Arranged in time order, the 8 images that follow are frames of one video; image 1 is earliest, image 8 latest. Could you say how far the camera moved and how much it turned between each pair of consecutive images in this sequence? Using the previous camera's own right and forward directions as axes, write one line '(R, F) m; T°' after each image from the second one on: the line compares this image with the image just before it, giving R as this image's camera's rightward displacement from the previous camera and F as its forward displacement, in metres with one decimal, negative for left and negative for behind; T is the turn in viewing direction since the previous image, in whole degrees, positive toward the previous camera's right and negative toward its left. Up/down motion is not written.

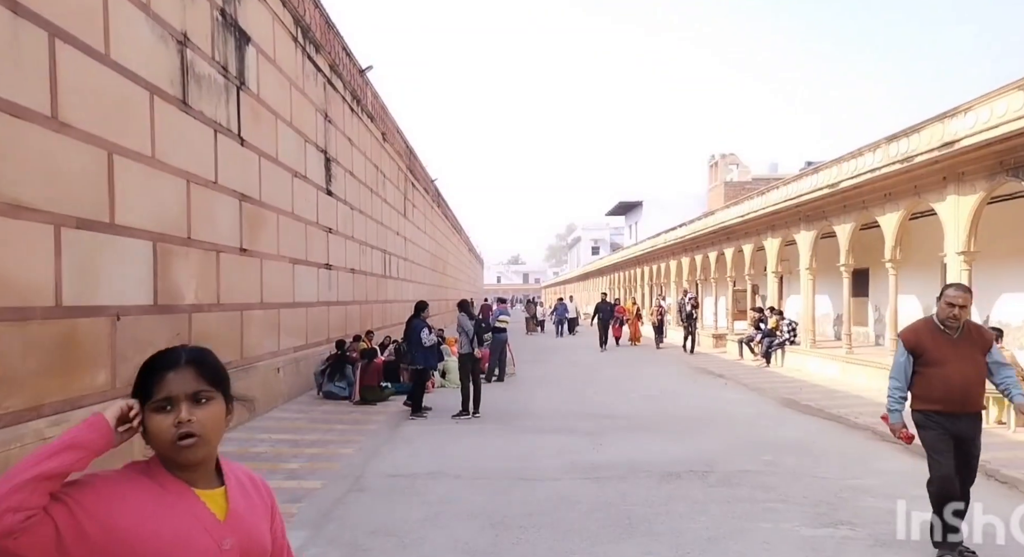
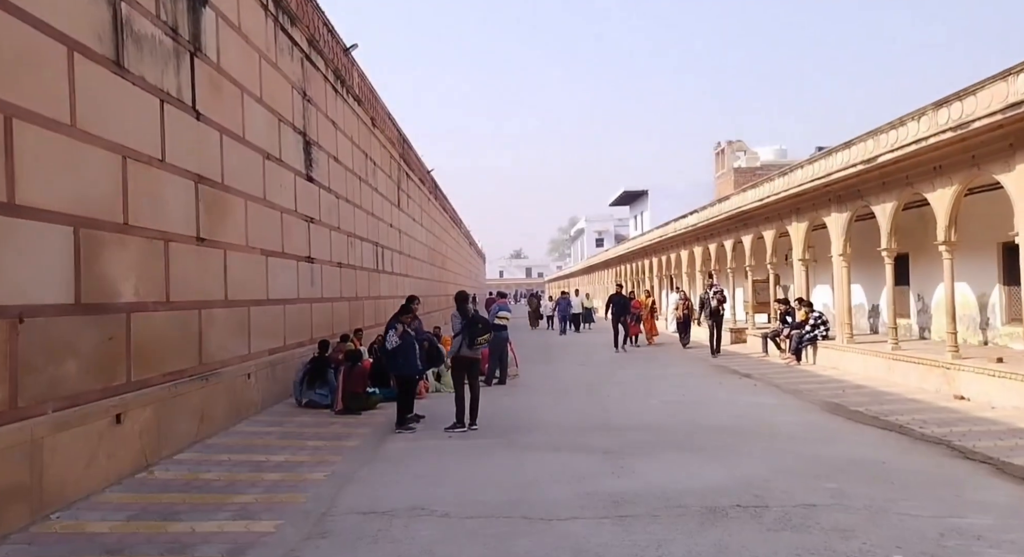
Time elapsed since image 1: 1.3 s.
(0.0, +1.2) m; 0°
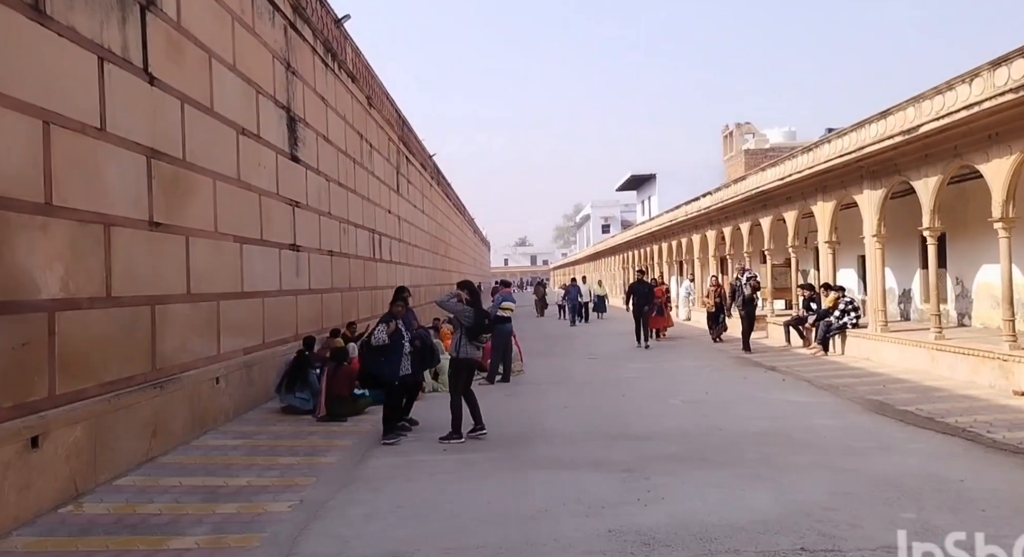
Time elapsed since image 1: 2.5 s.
(0.0, +1.1) m; 0°
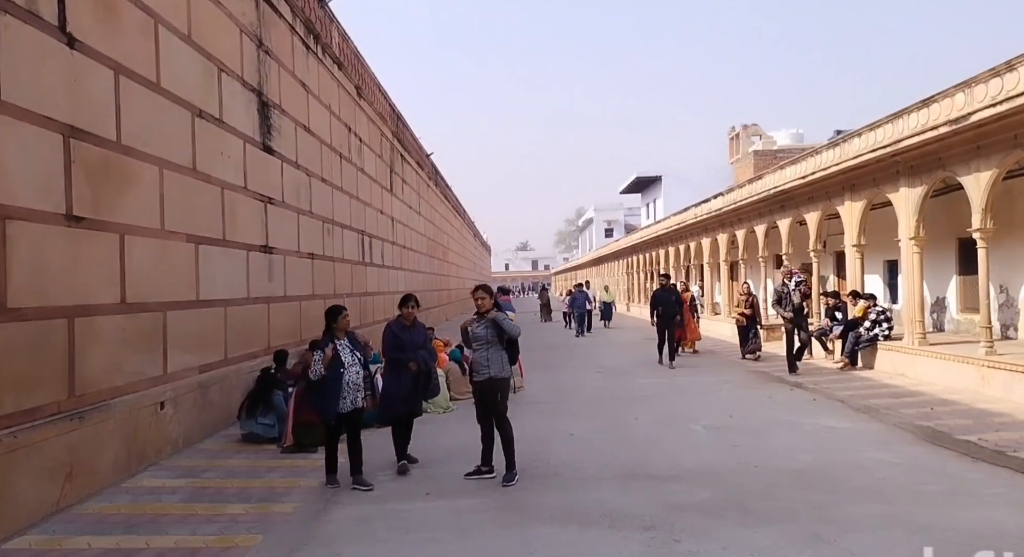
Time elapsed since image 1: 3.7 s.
(0.0, +1.1) m; 0°
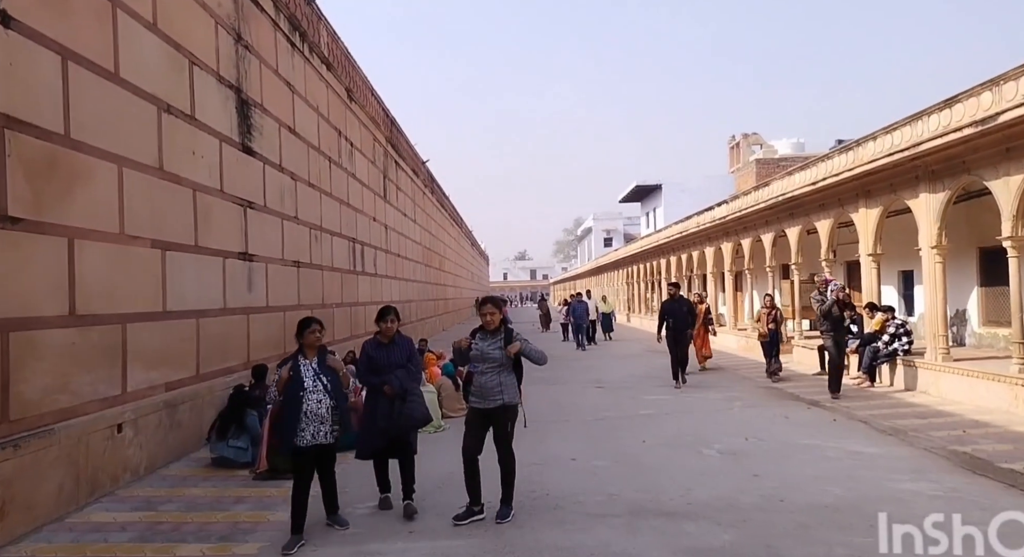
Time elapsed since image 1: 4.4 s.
(0.0, +0.6) m; 0°
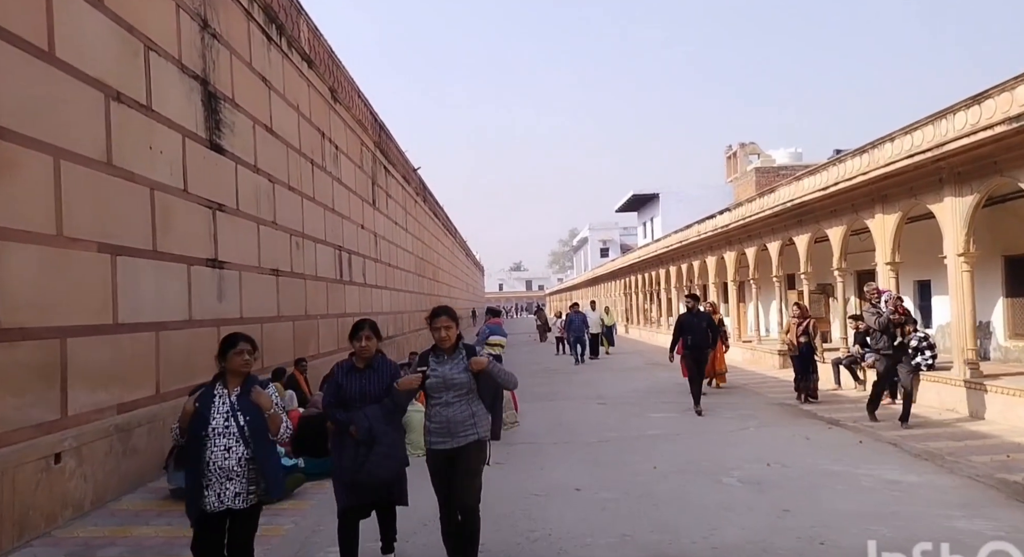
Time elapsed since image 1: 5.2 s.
(0.0, +0.8) m; 0°
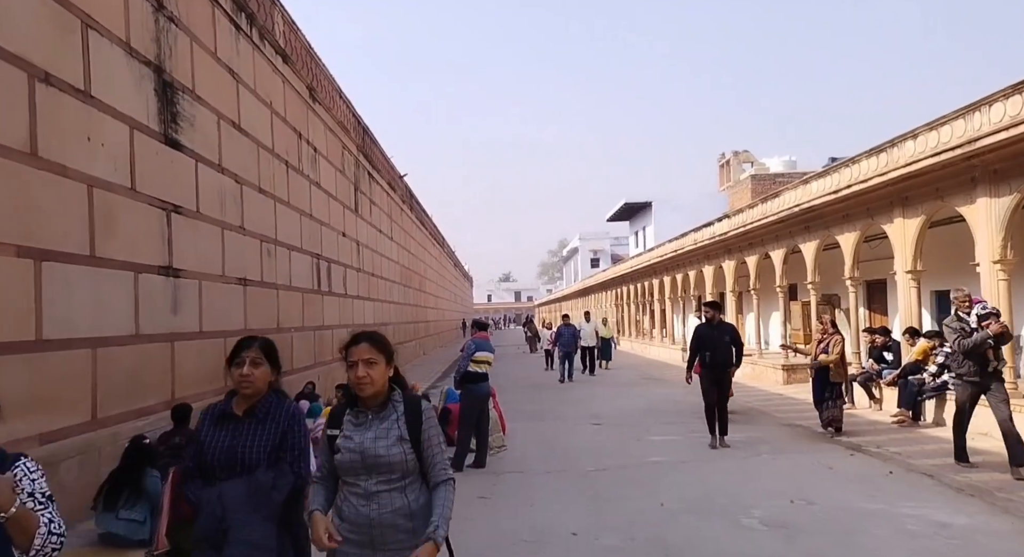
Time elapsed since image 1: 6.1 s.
(0.0, +0.9) m; +1°
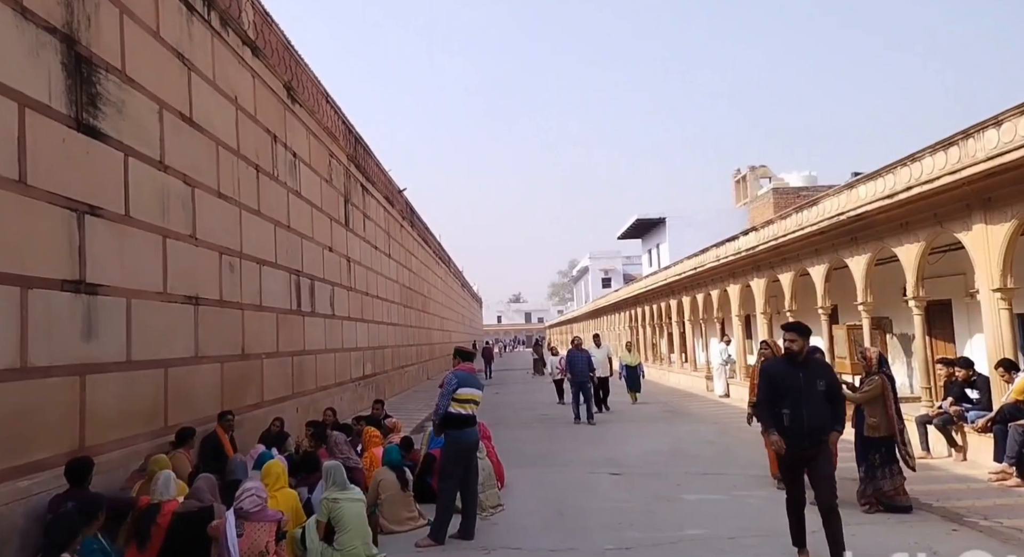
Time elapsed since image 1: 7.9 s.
(+0.1, +1.8) m; -1°
